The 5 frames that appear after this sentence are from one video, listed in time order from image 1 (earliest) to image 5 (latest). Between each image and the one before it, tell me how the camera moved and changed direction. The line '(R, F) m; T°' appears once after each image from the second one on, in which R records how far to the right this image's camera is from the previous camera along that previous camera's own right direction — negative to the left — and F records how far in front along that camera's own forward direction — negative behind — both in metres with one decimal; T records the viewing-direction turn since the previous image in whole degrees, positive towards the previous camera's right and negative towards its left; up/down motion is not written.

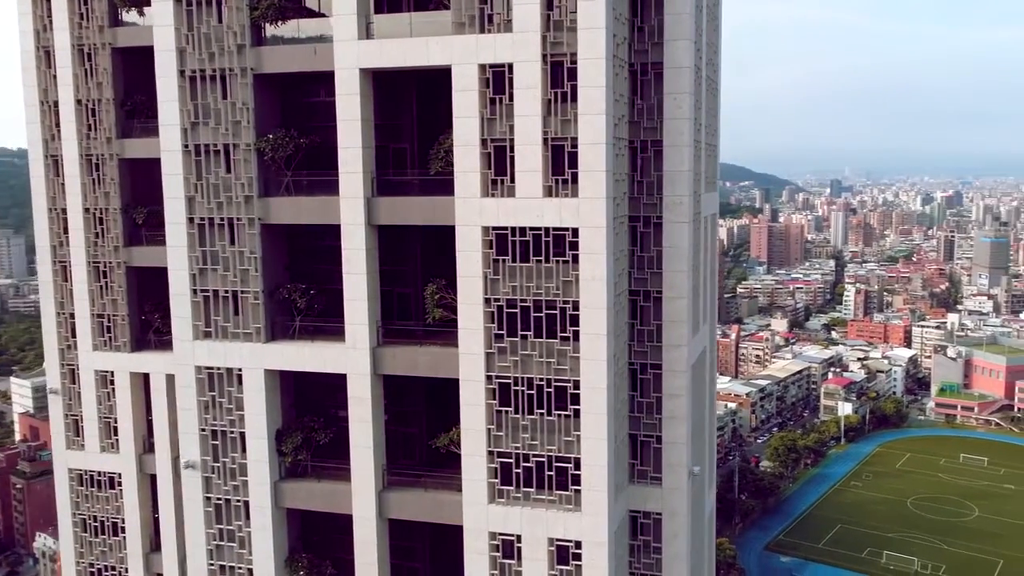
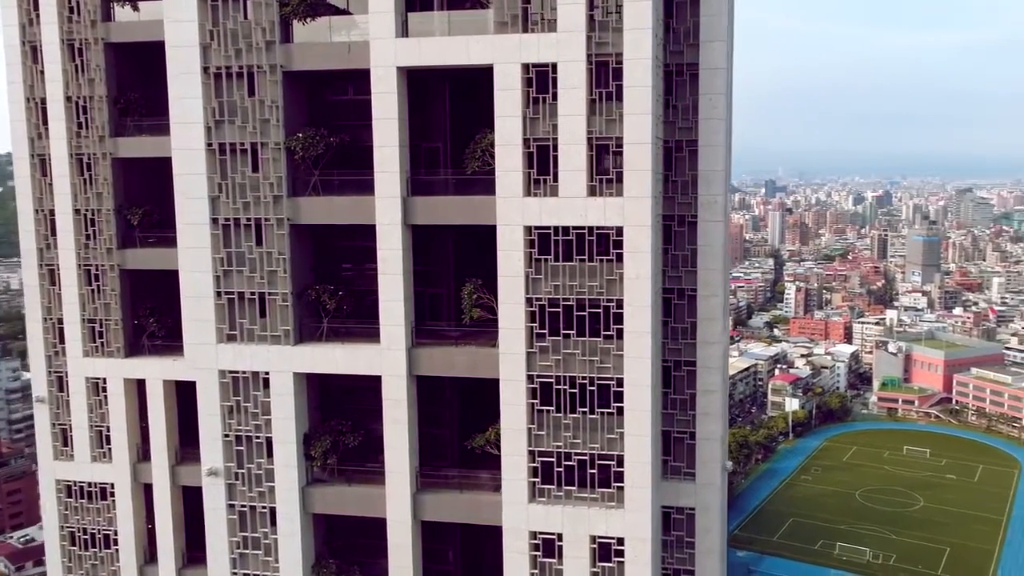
(-1.3, 0.0) m; +4°
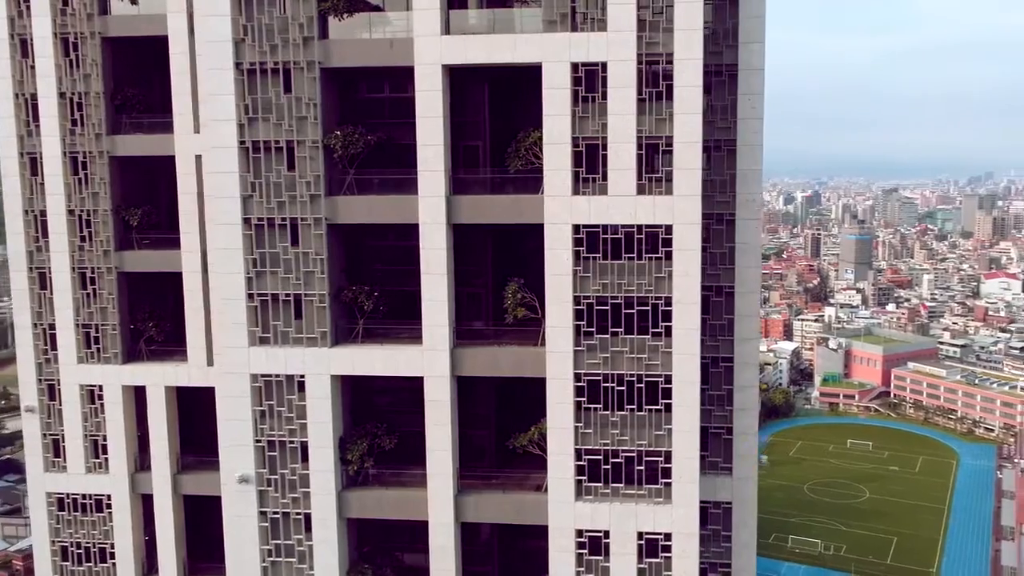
(-1.4, +0.1) m; +4°
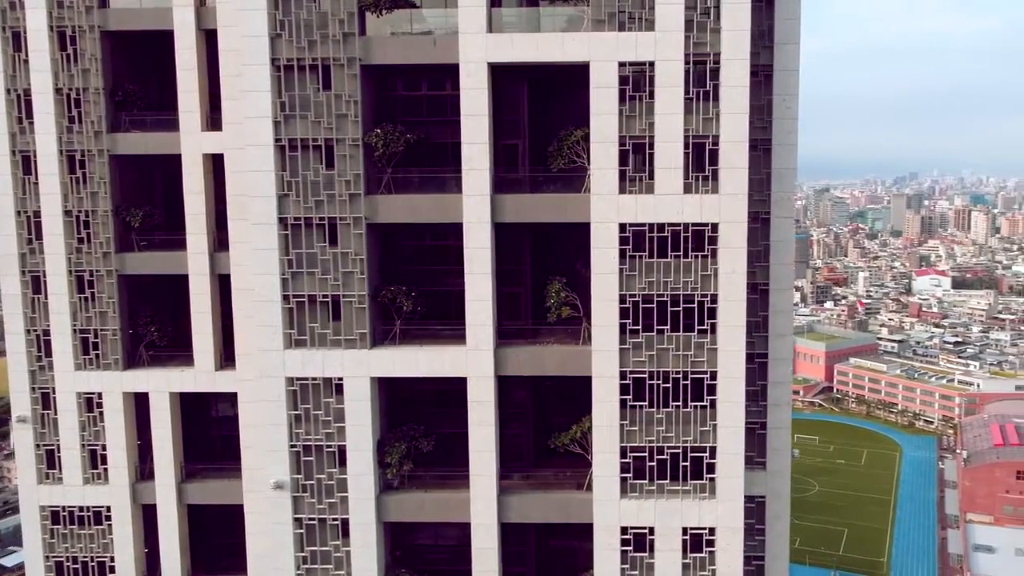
(-1.3, +0.1) m; +4°
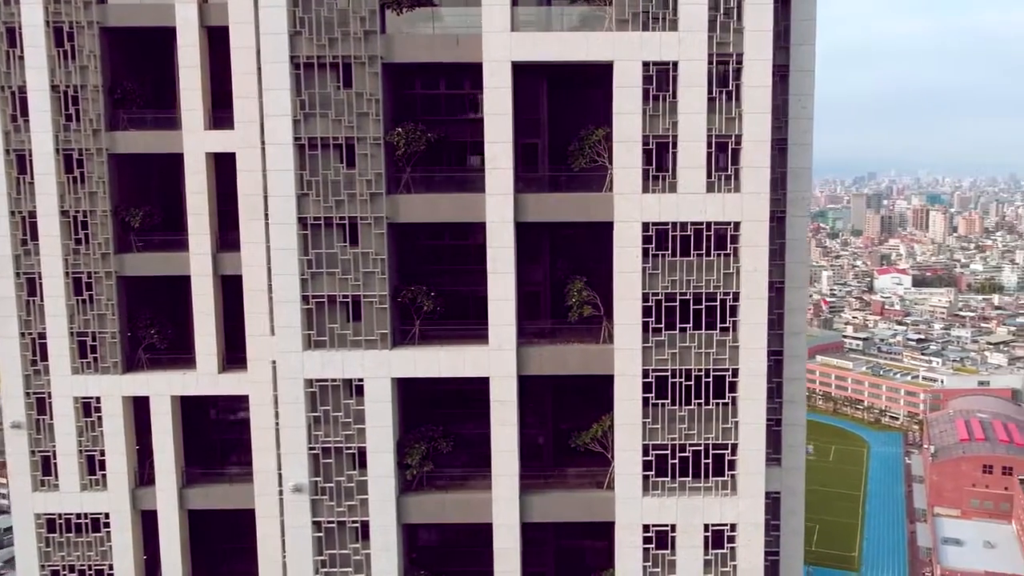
(-0.7, 0.0) m; +2°
